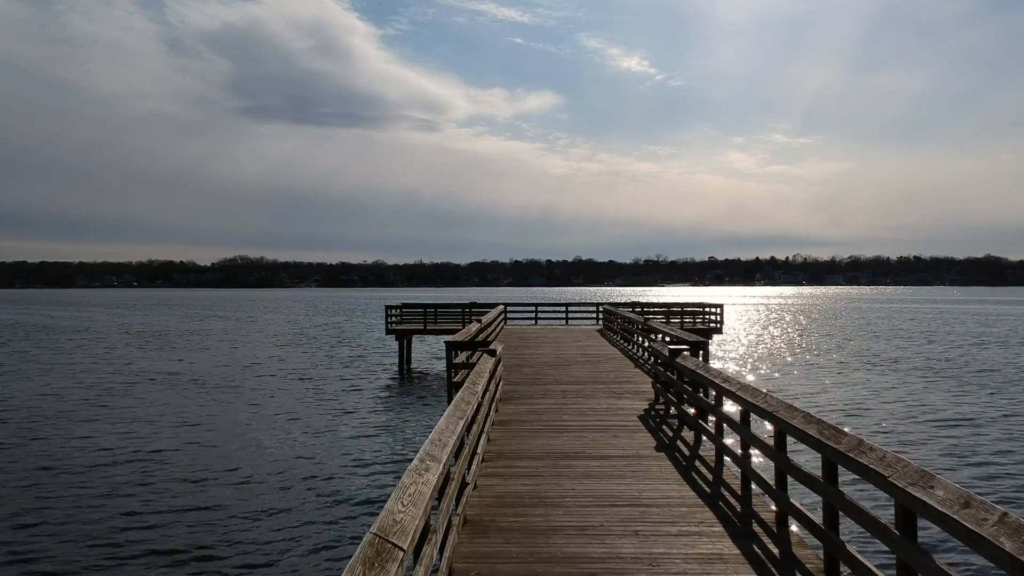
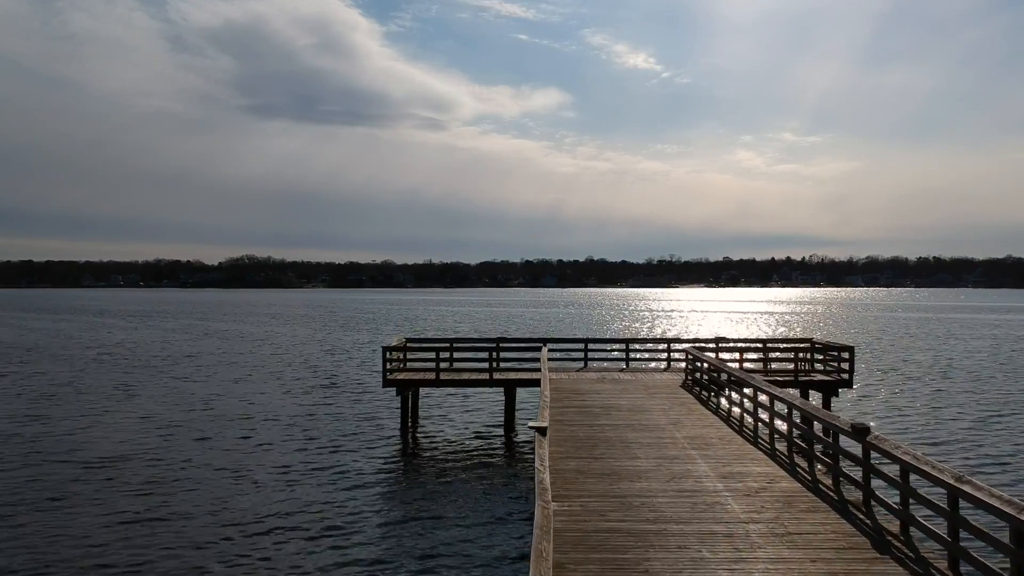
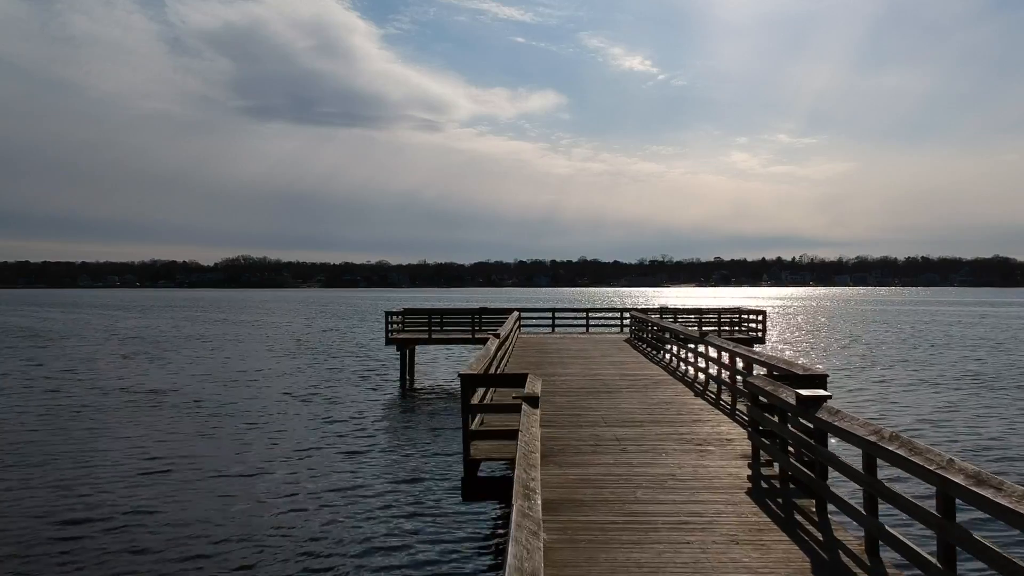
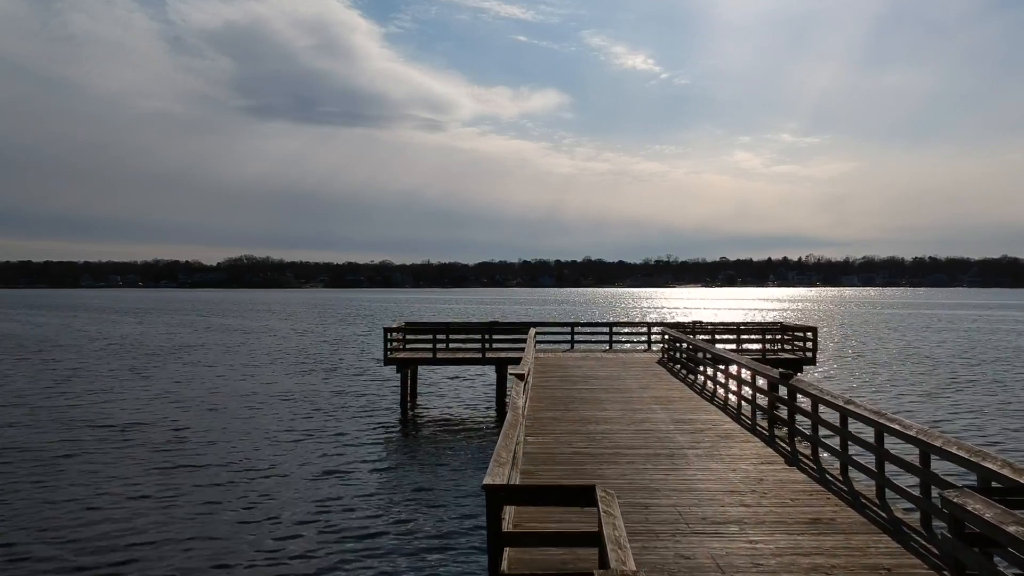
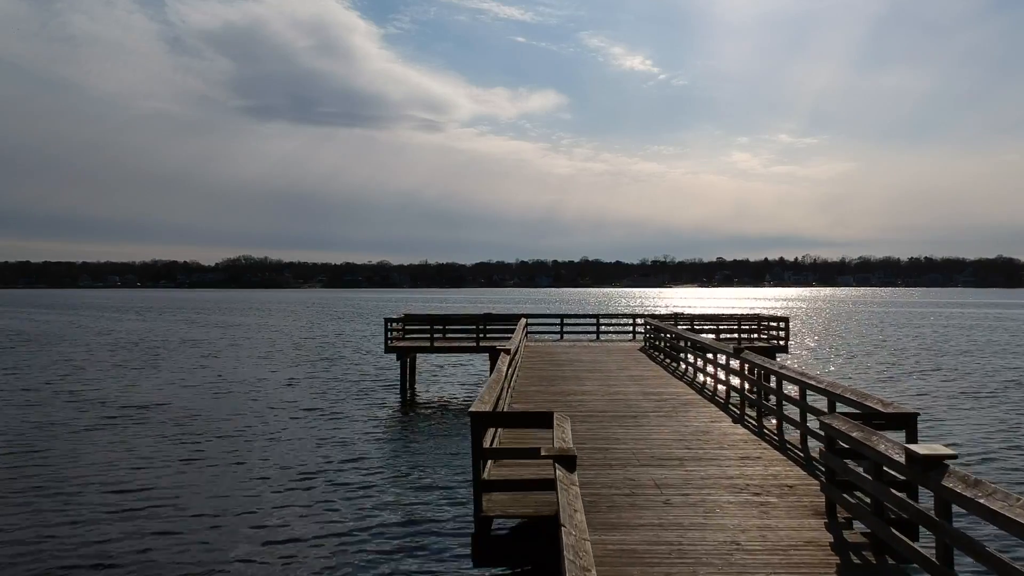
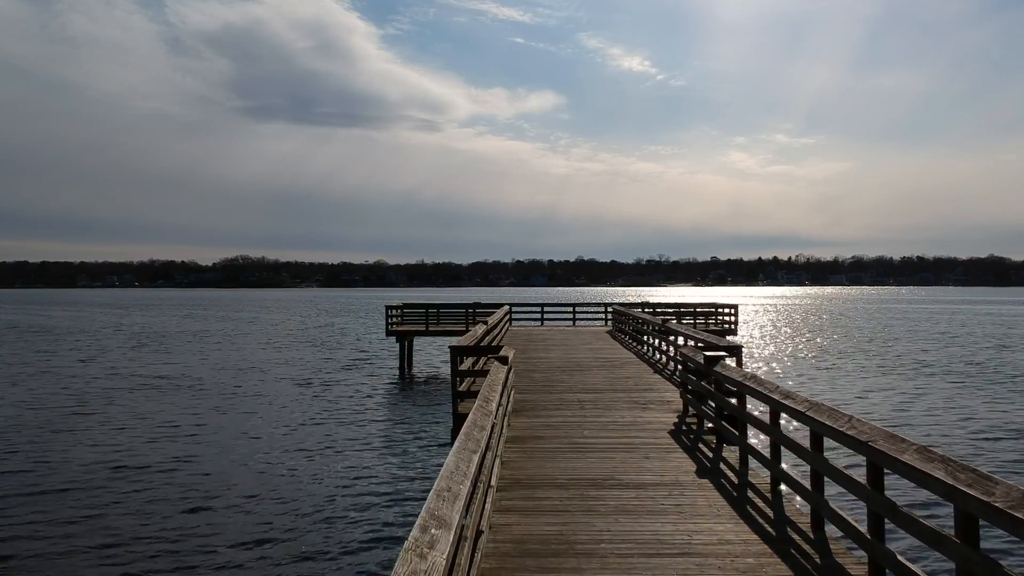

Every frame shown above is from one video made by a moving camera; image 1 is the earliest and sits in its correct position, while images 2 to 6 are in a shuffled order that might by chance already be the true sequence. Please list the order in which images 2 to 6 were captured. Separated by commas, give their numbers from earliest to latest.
6, 3, 5, 4, 2
